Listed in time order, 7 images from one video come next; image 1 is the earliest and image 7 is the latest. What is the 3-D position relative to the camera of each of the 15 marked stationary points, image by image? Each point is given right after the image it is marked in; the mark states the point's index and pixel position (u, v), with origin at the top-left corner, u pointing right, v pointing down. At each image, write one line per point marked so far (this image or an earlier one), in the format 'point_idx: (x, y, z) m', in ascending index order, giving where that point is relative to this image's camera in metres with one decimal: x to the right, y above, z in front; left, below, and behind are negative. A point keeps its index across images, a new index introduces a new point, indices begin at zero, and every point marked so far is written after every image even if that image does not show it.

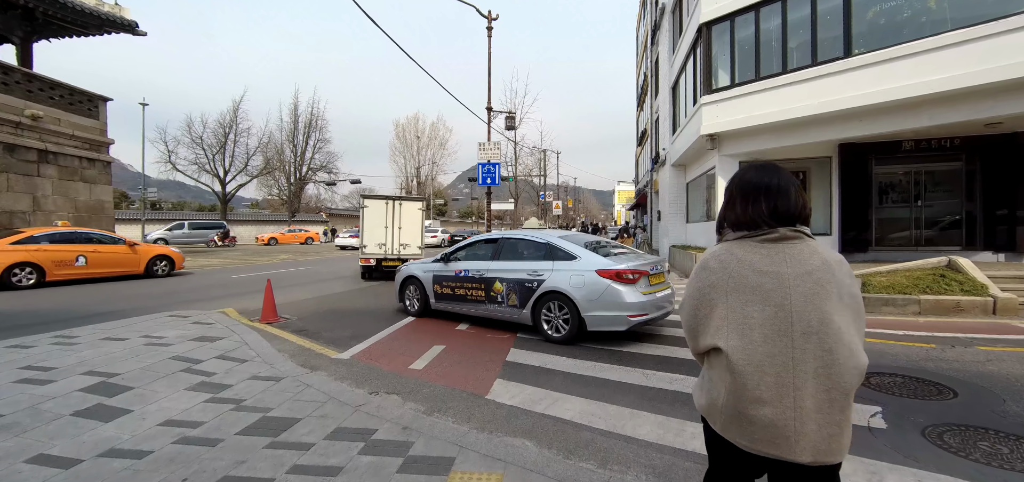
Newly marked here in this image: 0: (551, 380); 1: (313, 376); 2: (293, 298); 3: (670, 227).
0: (+0.5, -1.7, +4.3) m
1: (-2.5, -1.7, +4.3) m
2: (-6.0, -1.6, +9.6) m
3: (+8.0, +0.7, +17.7) m
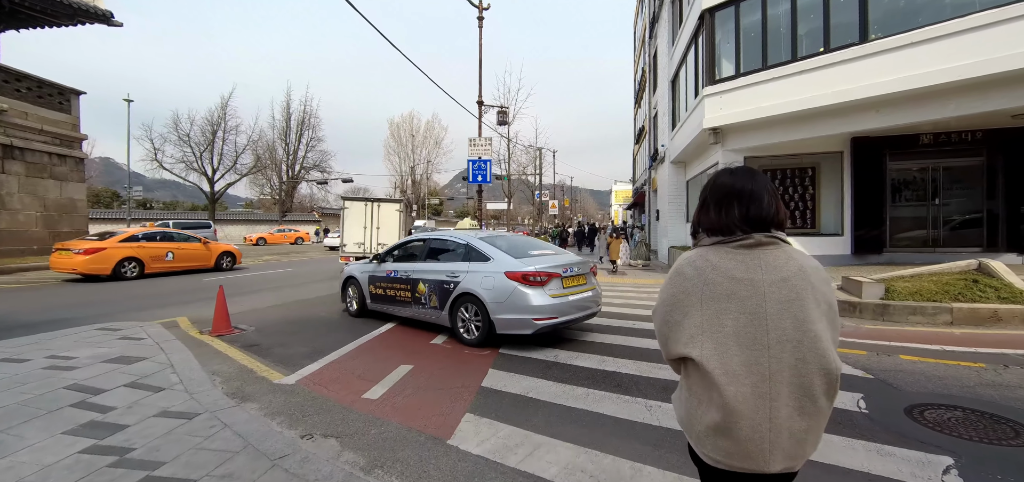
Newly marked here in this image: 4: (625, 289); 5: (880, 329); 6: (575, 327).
0: (+0.2, -1.7, +3.5) m
1: (-2.7, -1.7, +3.5) m
2: (-6.3, -1.6, +8.7) m
3: (+7.6, +0.7, +17.0) m
4: (+3.8, -1.5, +11.7) m
5: (+6.6, -1.6, +6.3) m
6: (+1.1, -1.6, +6.6) m
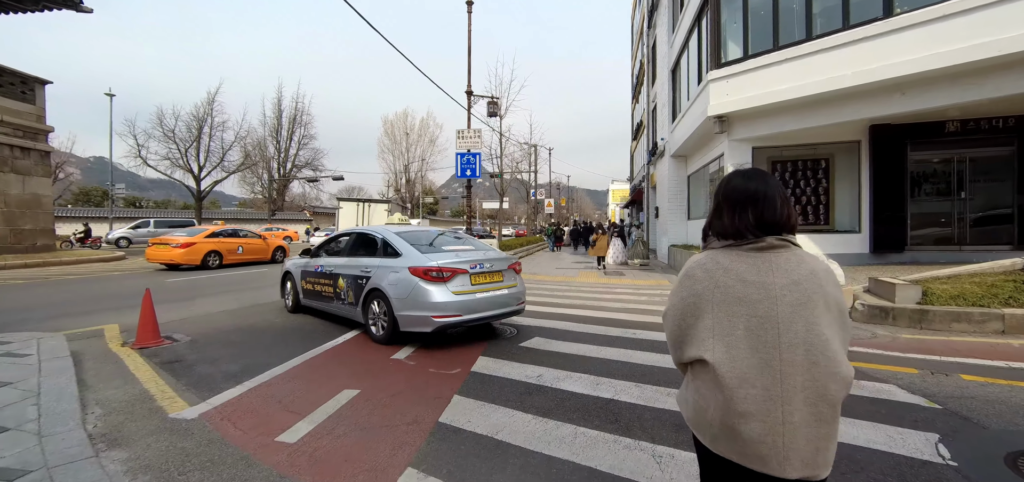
0: (-0.1, -1.6, +2.5) m
1: (-3.0, -1.6, +2.5) m
2: (-6.6, -1.5, +7.7) m
3: (+7.2, +0.8, +16.1) m
4: (+3.5, -1.5, +10.8) m
5: (+6.3, -1.5, +5.4) m
6: (+0.8, -1.5, +5.7) m
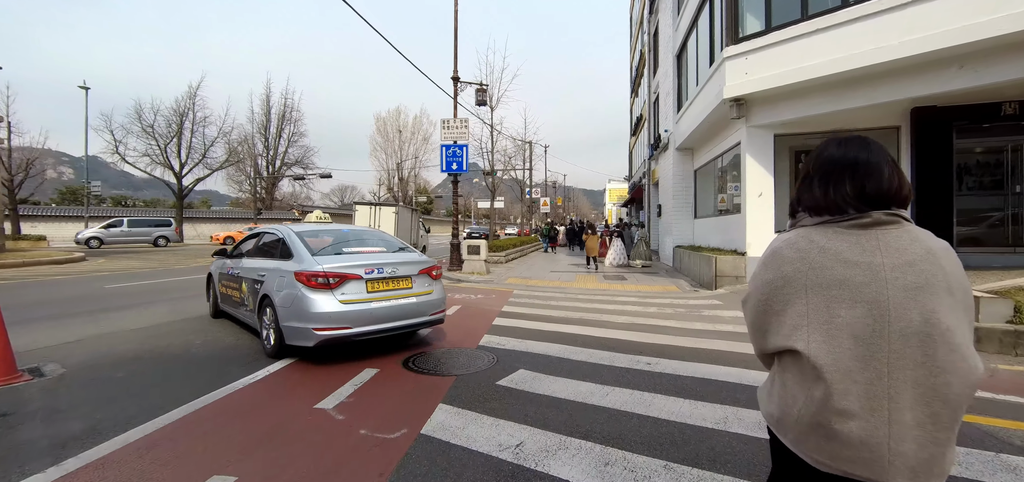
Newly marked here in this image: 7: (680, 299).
0: (-0.3, -1.7, +1.2) m
1: (-3.3, -1.6, +1.1) m
2: (-6.9, -1.5, +6.3) m
3: (+6.8, +0.8, +14.8) m
4: (+3.1, -1.5, +9.5) m
5: (+6.0, -1.5, +4.1) m
6: (+0.5, -1.6, +4.3) m
7: (+4.1, -1.4, +8.7) m
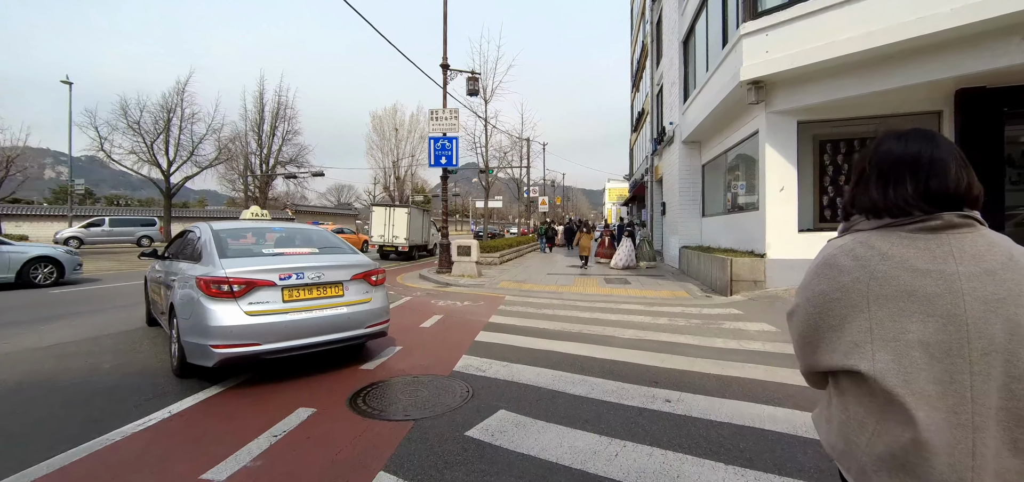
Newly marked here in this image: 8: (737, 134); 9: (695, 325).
0: (-0.5, -1.7, +0.2) m
1: (-3.5, -1.6, +0.1) m
2: (-7.1, -1.5, +5.3) m
3: (+6.6, +0.8, +13.8) m
4: (+2.9, -1.5, +8.4) m
5: (+5.8, -1.5, +3.1) m
6: (+0.3, -1.6, +3.3) m
7: (+3.9, -1.4, +7.6) m
8: (+6.8, +3.2, +10.5) m
9: (+3.2, -1.5, +6.1) m
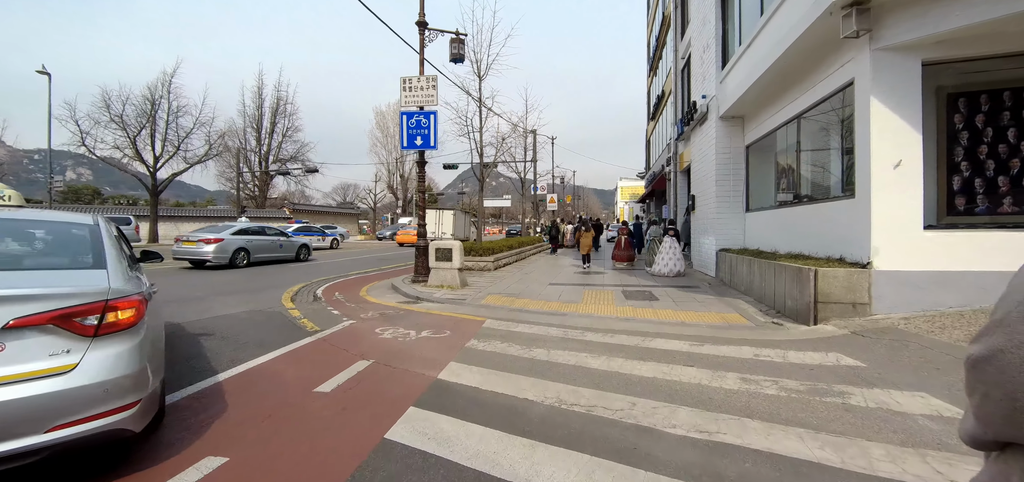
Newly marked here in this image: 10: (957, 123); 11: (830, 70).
0: (-1.1, -1.7, -2.4) m
1: (-4.1, -1.7, -2.4) m
2: (-7.6, -1.5, +2.9) m
3: (+6.4, +0.7, +11.0) m
4: (+2.6, -1.5, +5.8) m
5: (+5.3, -1.6, +0.3) m
6: (-0.2, -1.6, +0.7) m
7: (+3.6, -1.5, +4.9) m
8: (+6.5, +3.2, +7.7) m
9: (+2.8, -1.5, +3.4) m
10: (+7.2, +1.9, +5.7) m
11: (+6.2, +3.3, +7.0) m
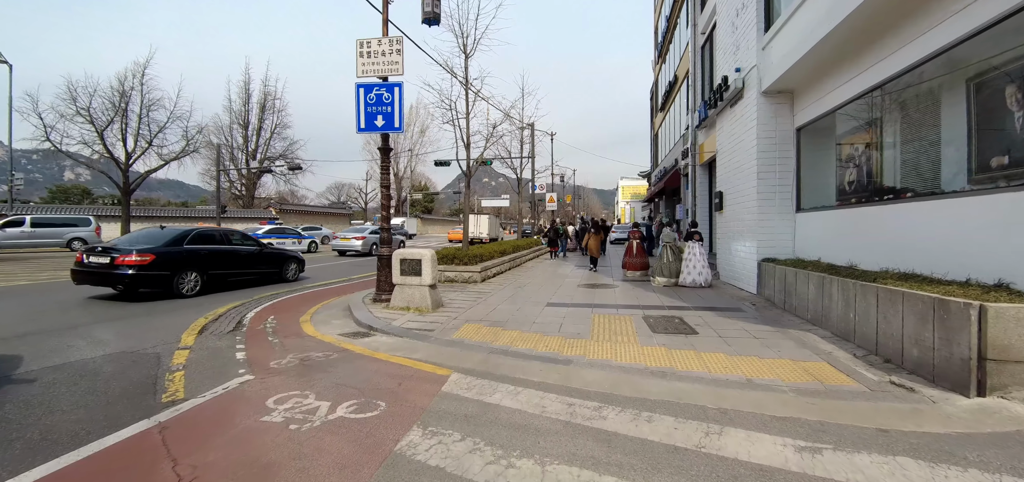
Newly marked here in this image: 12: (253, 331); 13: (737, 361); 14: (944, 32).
0: (-1.4, -1.9, -4.6) m
1: (-4.3, -1.8, -4.6) m
2: (-7.9, -1.7, +0.7) m
3: (+6.1, +0.5, +8.8) m
4: (+2.3, -1.7, +3.6) m
5: (+5.0, -1.7, -1.9) m
6: (-0.4, -1.8, -1.5) m
7: (+3.3, -1.6, +2.7) m
8: (+6.2, +3.0, +5.5) m
9: (+2.5, -1.7, +1.2) m
10: (+6.9, +1.7, +3.5) m
11: (+5.9, +3.1, +4.8) m
12: (-4.7, -1.6, +6.4) m
13: (+3.0, -1.6, +4.7) m
14: (+6.1, +3.0, +5.1) m
